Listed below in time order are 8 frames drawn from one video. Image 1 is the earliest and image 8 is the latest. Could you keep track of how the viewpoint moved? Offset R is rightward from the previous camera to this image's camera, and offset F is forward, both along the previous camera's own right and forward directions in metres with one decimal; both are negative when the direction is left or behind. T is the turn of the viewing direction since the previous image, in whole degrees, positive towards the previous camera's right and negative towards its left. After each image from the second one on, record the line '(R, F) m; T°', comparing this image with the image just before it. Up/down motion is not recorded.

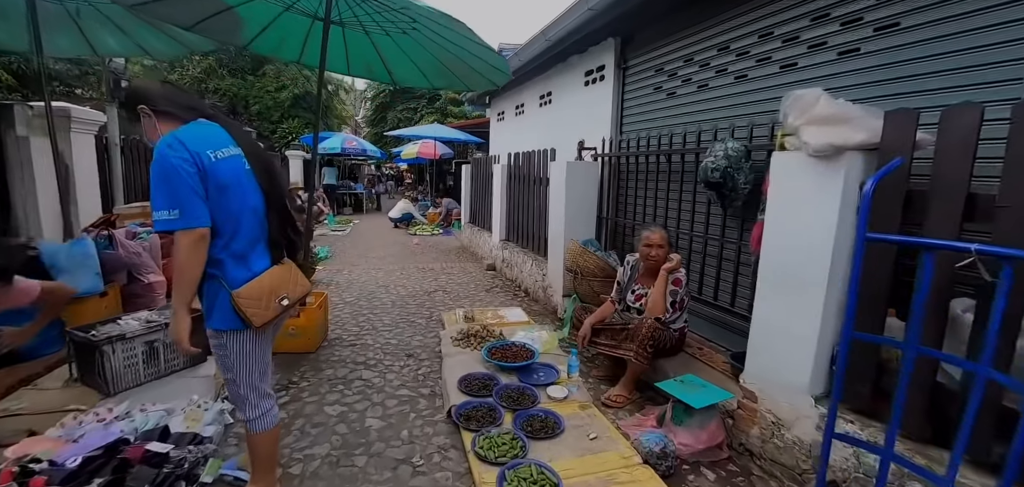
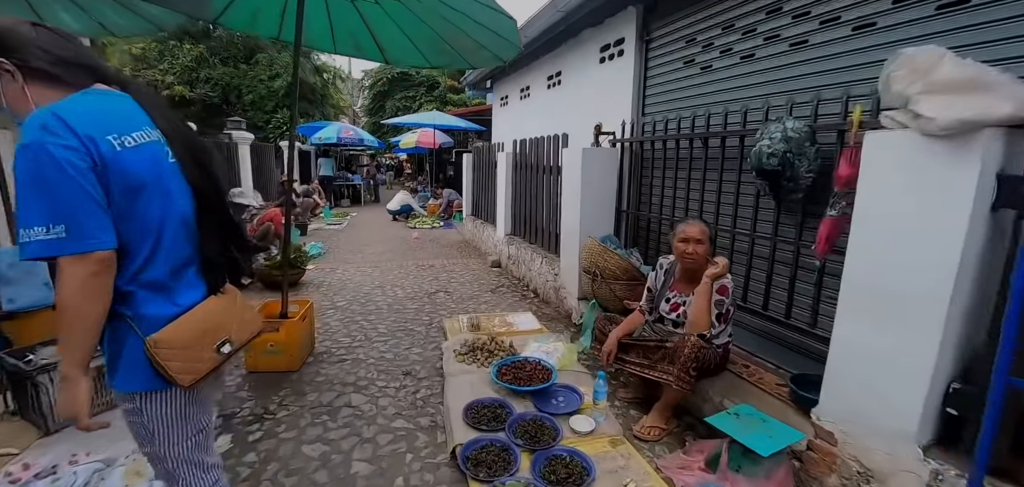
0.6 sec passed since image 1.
(-0.1, +0.5) m; 0°
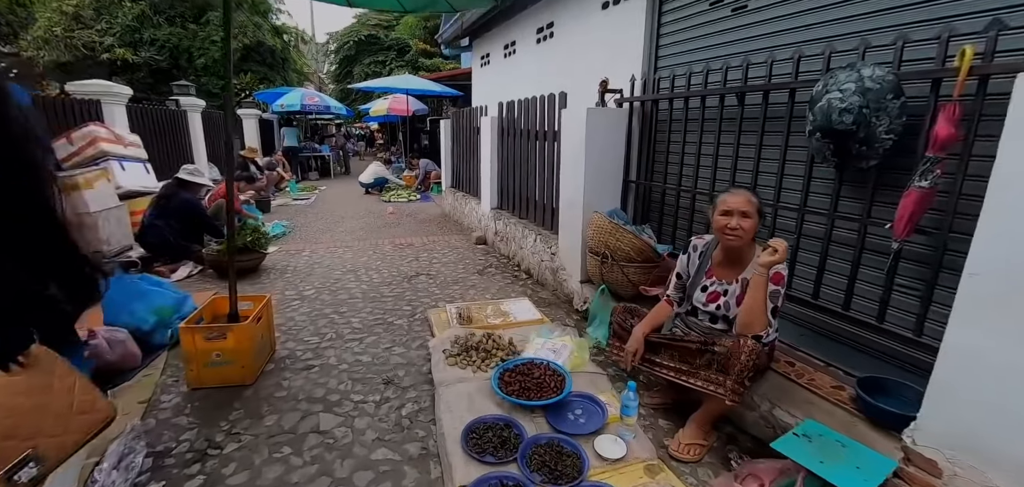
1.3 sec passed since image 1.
(-0.1, +0.6) m; +3°
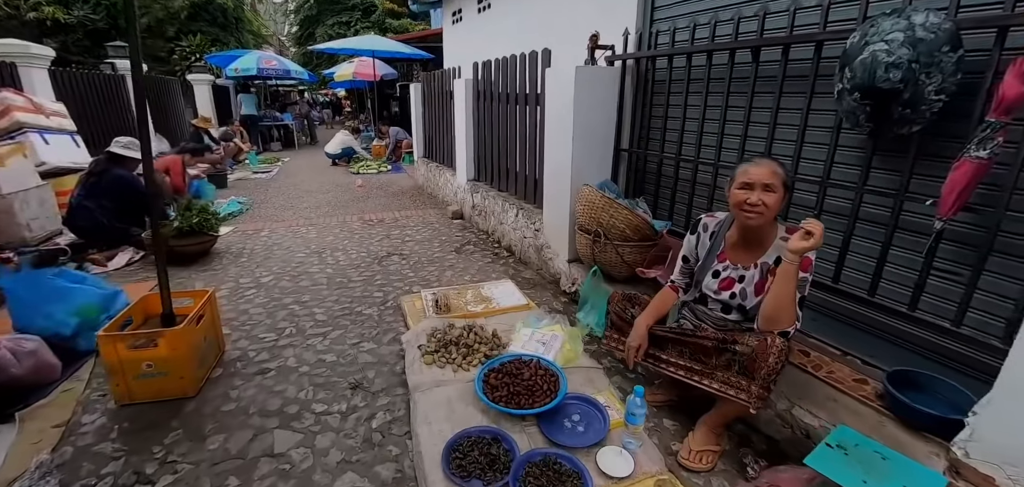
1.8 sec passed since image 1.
(0.0, +0.4) m; +3°
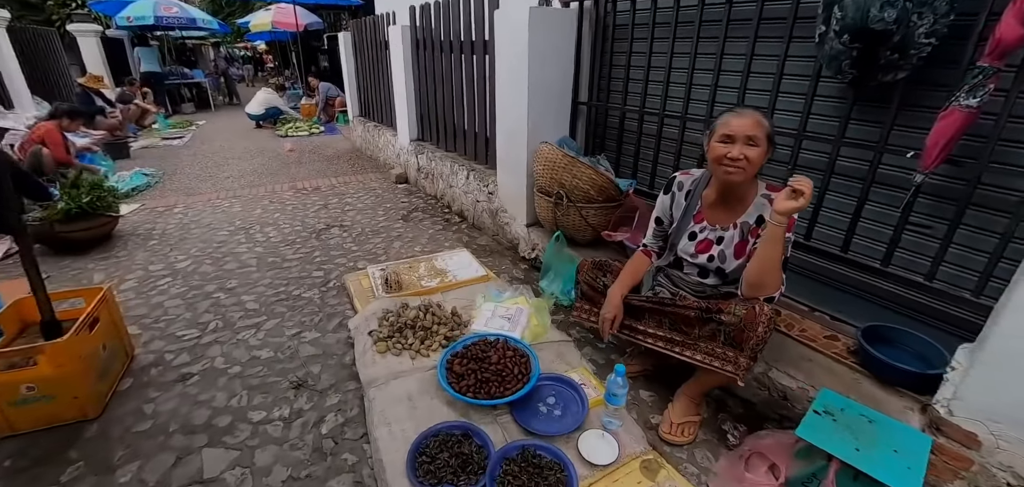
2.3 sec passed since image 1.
(0.0, +0.3) m; +6°
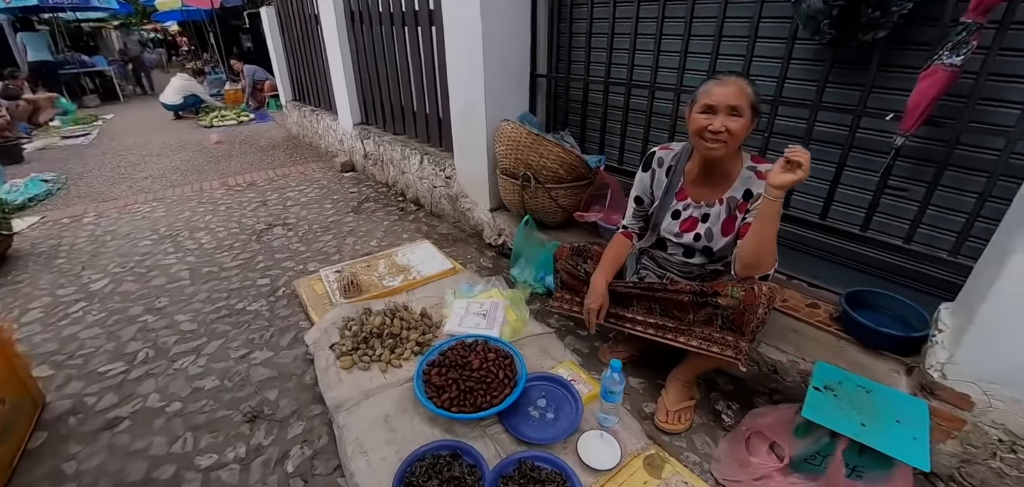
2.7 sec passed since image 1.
(-0.1, +0.2) m; +6°
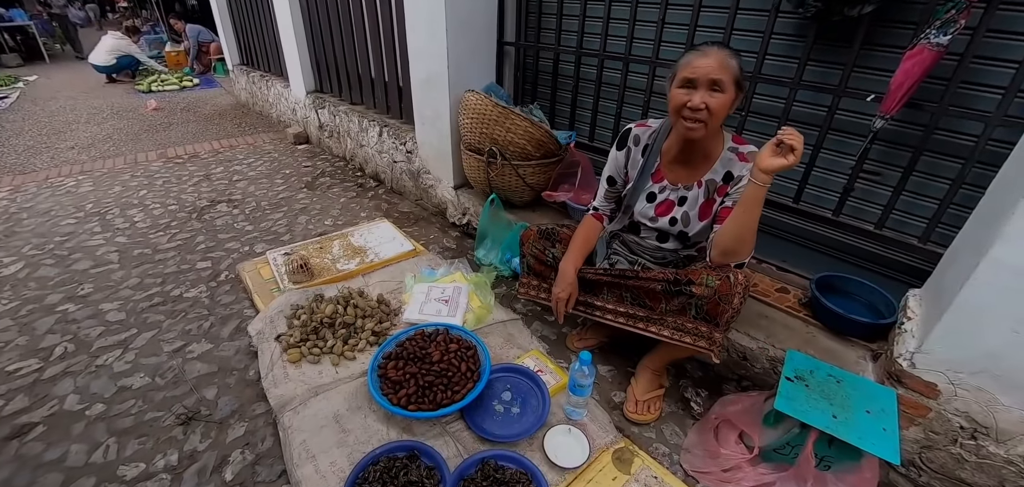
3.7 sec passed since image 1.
(0.0, +0.1) m; +4°
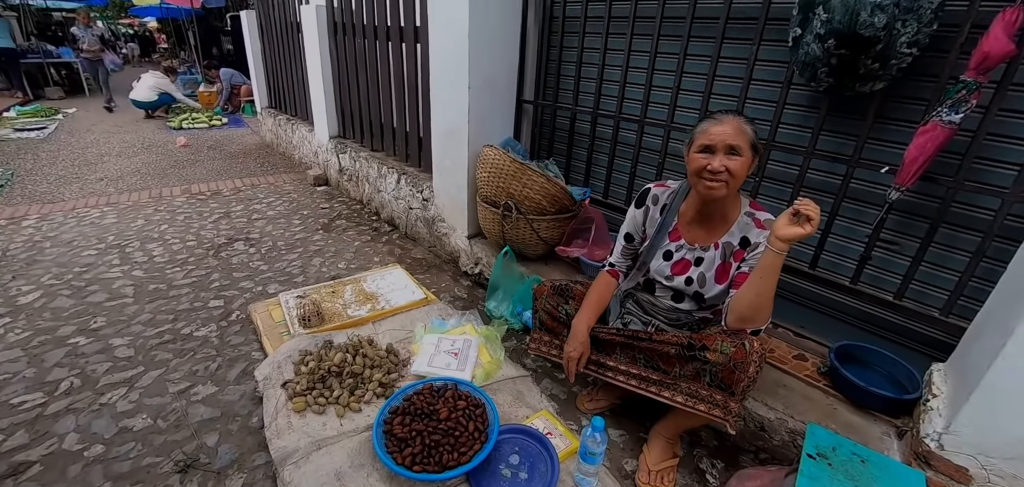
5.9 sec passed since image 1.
(0.0, 0.0) m; -1°
